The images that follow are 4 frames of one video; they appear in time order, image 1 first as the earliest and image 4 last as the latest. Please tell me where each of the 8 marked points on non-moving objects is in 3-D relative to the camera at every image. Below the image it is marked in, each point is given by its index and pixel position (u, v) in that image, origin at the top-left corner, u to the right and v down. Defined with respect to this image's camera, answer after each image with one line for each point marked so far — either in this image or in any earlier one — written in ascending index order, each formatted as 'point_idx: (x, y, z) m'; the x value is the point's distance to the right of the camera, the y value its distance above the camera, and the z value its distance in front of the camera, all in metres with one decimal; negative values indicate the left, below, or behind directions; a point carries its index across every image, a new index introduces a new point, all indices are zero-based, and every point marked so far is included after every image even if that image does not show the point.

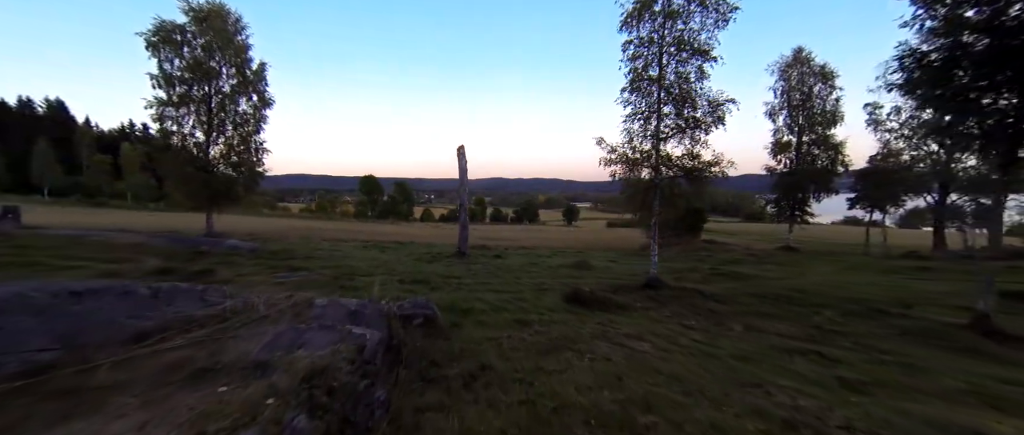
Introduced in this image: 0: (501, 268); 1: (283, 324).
0: (-0.6, -2.4, +18.0) m
1: (-2.1, -1.0, +3.3) m
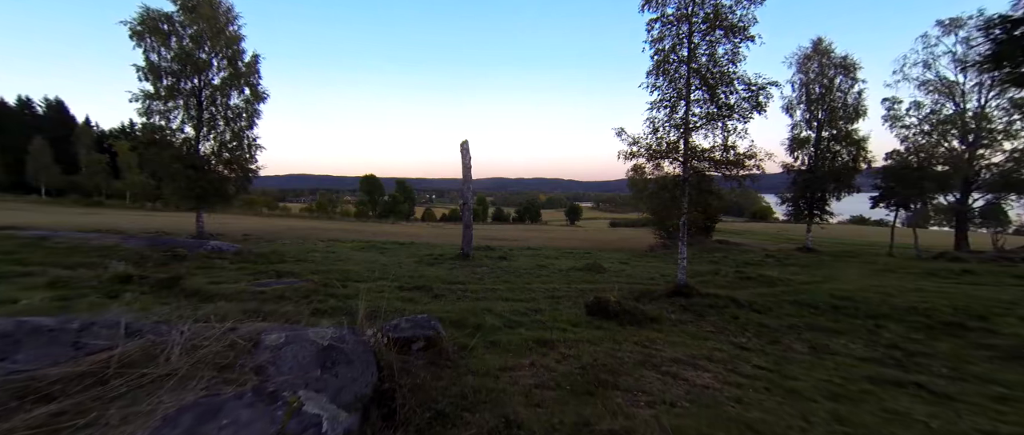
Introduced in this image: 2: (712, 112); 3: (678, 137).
0: (-0.2, -2.4, +16.7) m
1: (-1.7, -0.9, +2.0) m
2: (+5.9, +3.1, +11.0) m
3: (+5.1, +2.5, +11.4) m
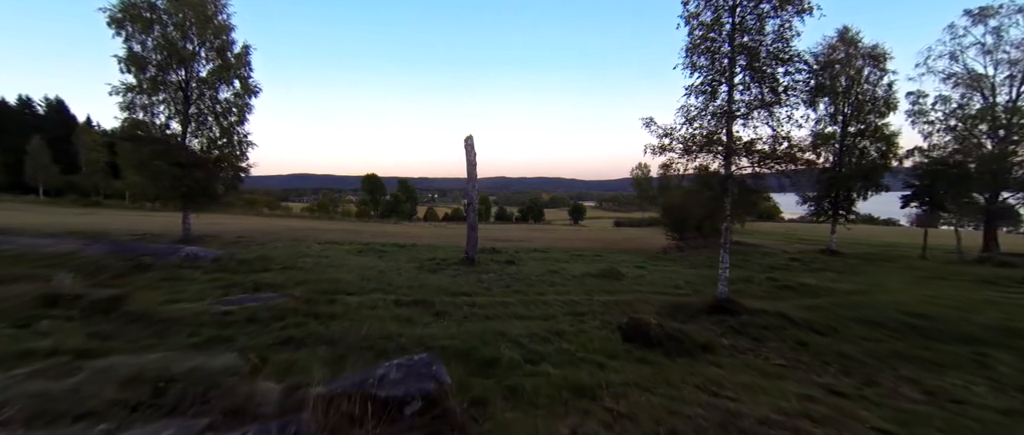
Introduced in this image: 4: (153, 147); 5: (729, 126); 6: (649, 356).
0: (+0.2, -2.5, +15.1) m
1: (-1.4, -1.0, +0.5) m
2: (+6.3, +3.0, +9.5) m
3: (+5.5, +2.4, +9.9) m
4: (-19.1, +3.8, +19.8) m
5: (+5.7, +2.4, +9.8) m
6: (+2.3, -2.3, +6.3) m
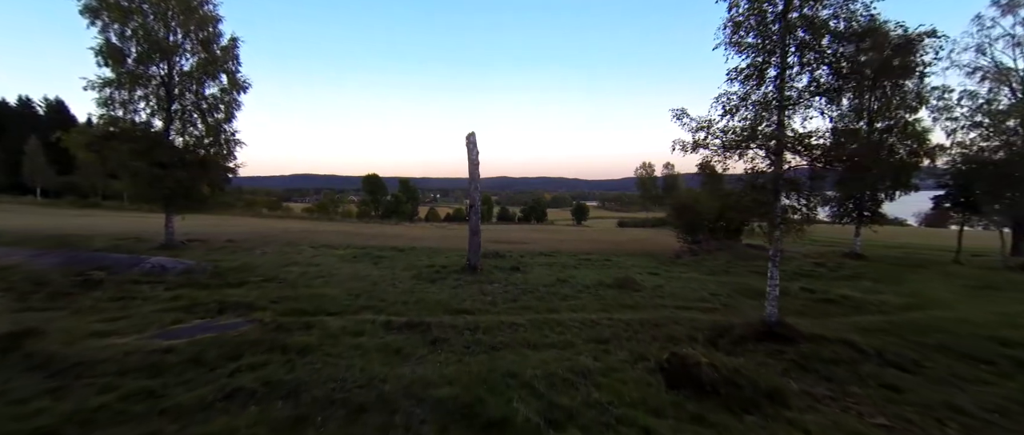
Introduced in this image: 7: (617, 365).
0: (+0.5, -2.7, +13.7) m
1: (-1.2, -1.2, -0.9) m
2: (+6.5, +2.9, +8.0) m
3: (+5.7, +2.2, +8.4) m
4: (-18.8, +3.6, +18.4) m
5: (+5.9, +2.3, +8.3) m
6: (+2.5, -2.5, +4.8) m
7: (+1.8, -2.5, +6.5) m
